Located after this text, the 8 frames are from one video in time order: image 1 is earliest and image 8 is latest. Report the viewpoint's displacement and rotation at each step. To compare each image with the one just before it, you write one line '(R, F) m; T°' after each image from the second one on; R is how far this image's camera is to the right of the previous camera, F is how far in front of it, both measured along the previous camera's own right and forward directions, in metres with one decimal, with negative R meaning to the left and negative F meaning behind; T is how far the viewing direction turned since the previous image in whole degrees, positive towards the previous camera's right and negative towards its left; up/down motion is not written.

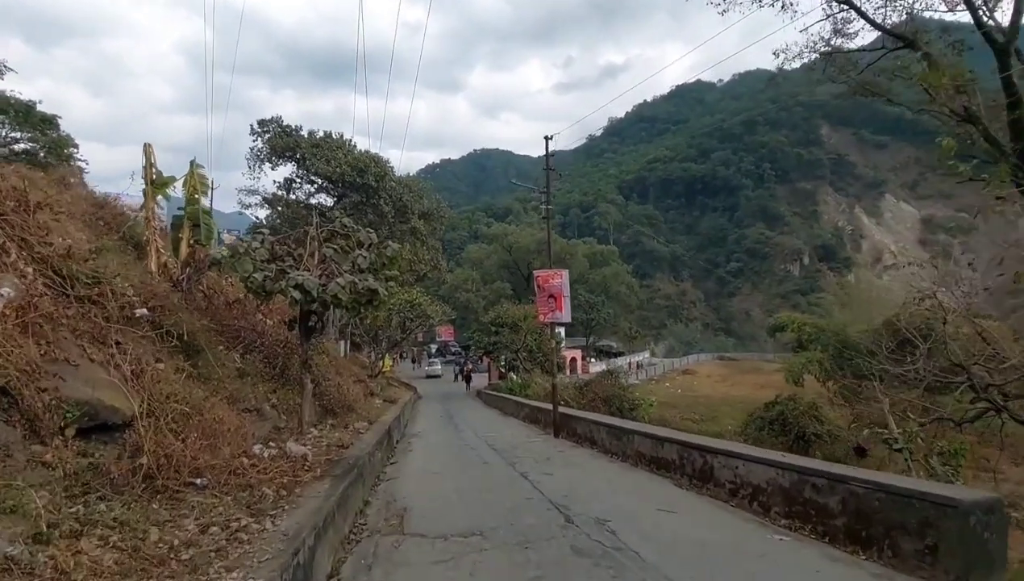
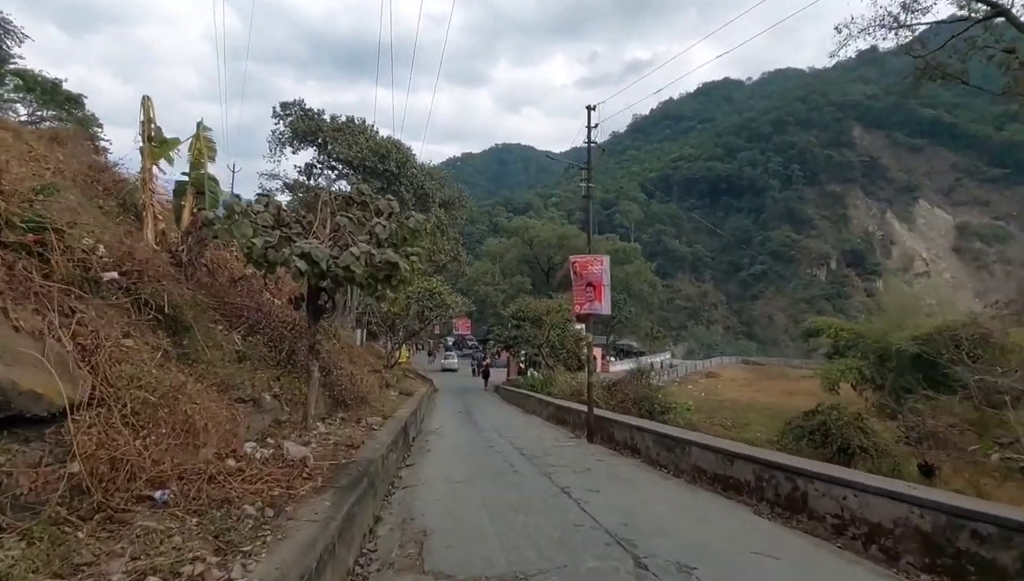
(-0.3, +1.0) m; -2°
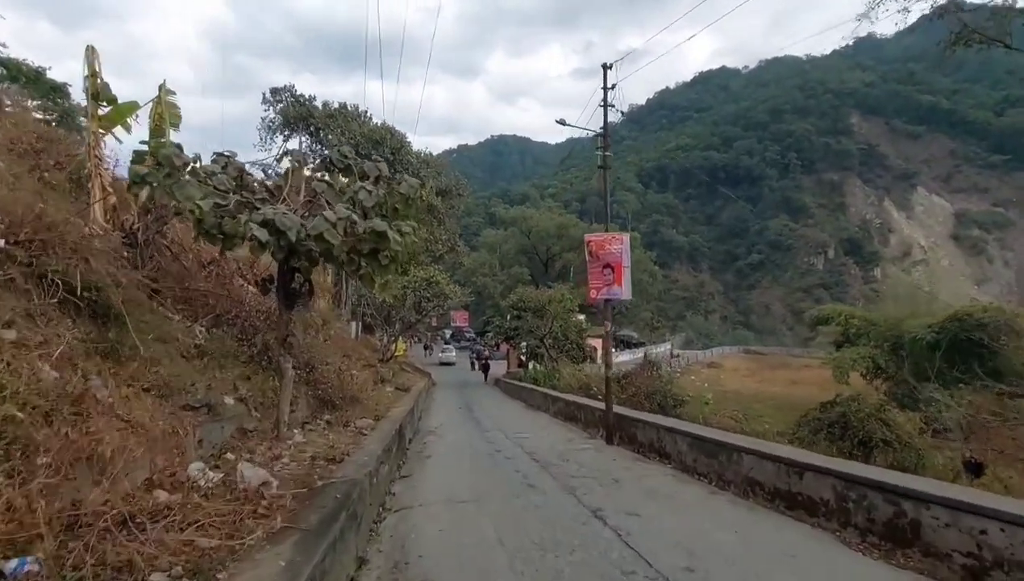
(-0.2, +1.0) m; 0°
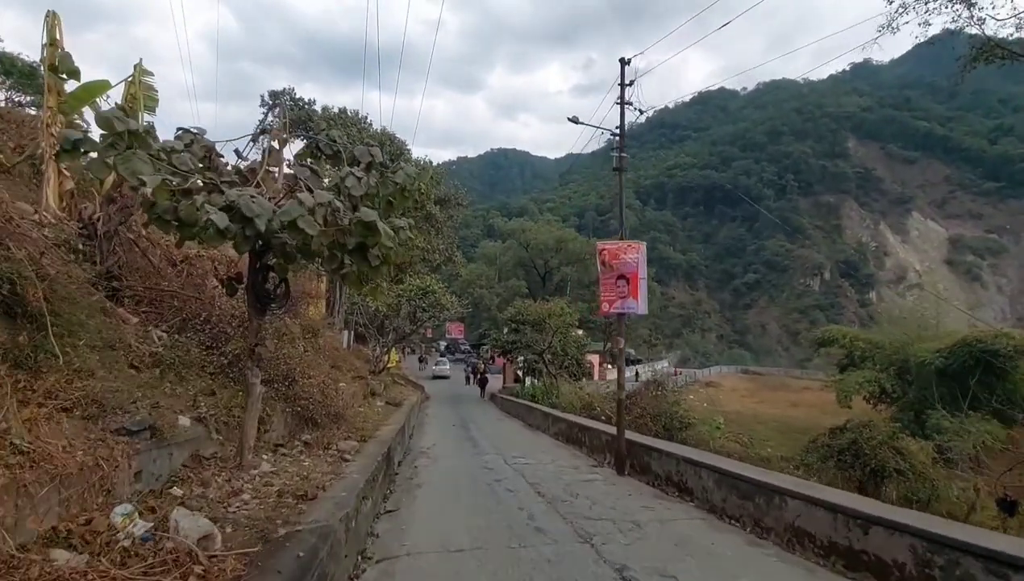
(-0.1, +0.7) m; 0°
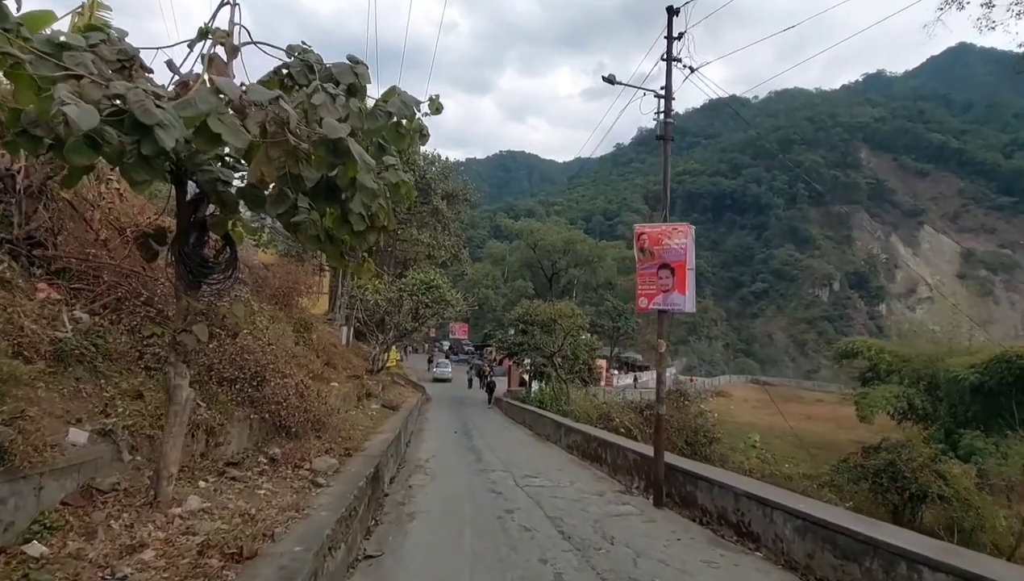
(-0.2, +1.2) m; -1°
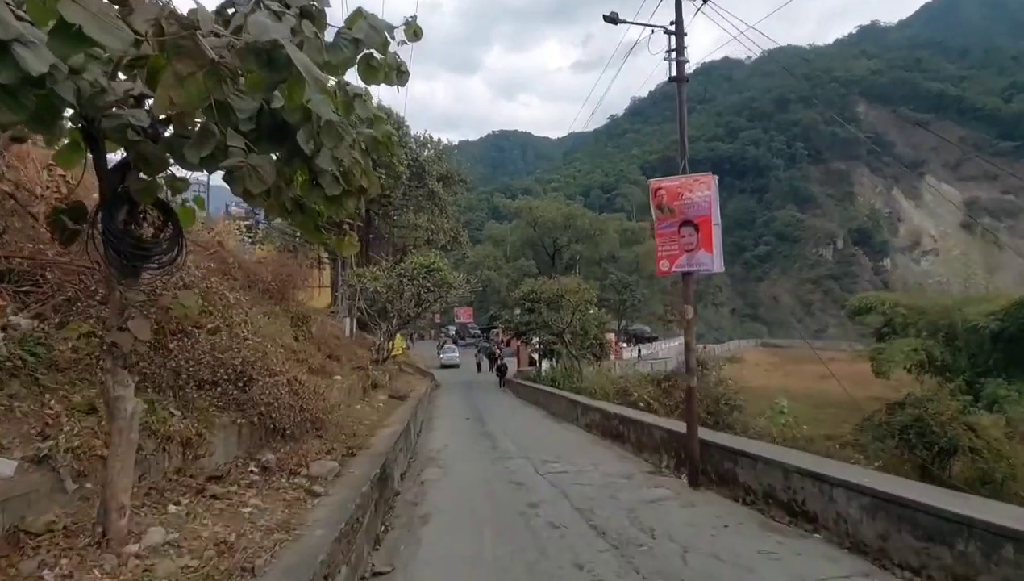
(0.0, +0.6) m; 0°
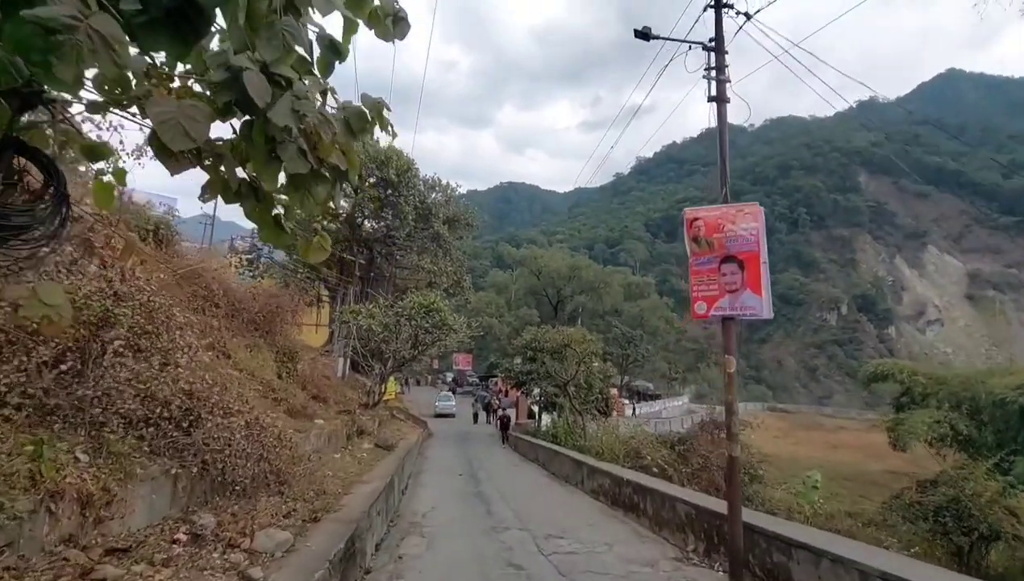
(-0.1, +0.8) m; 0°
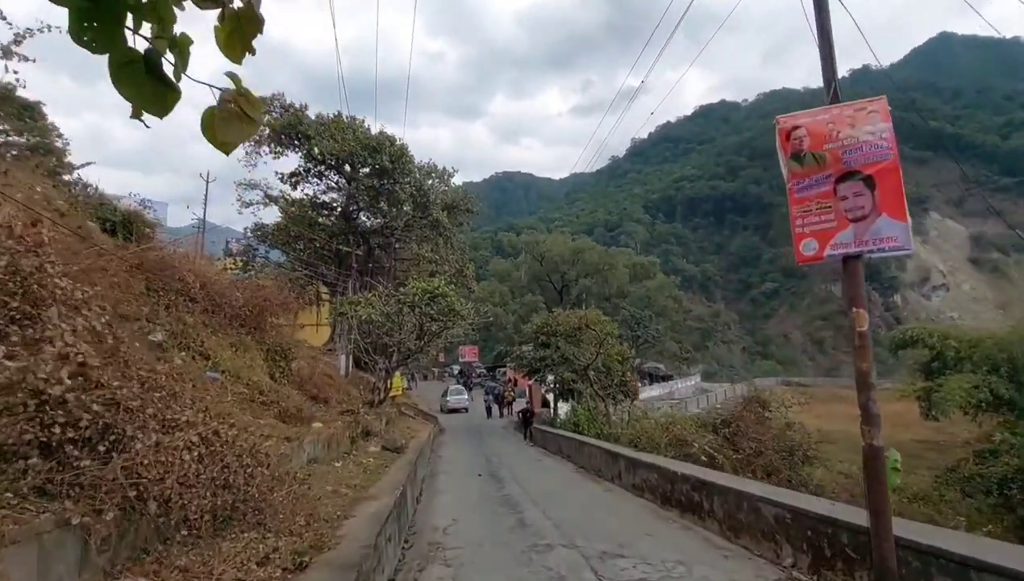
(-0.3, +1.2) m; 0°
